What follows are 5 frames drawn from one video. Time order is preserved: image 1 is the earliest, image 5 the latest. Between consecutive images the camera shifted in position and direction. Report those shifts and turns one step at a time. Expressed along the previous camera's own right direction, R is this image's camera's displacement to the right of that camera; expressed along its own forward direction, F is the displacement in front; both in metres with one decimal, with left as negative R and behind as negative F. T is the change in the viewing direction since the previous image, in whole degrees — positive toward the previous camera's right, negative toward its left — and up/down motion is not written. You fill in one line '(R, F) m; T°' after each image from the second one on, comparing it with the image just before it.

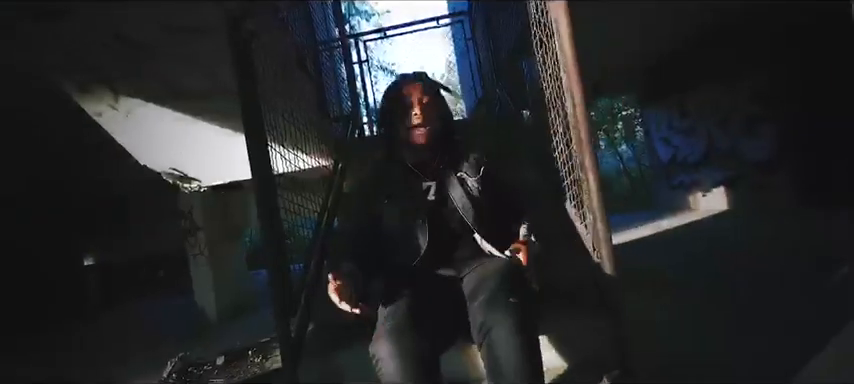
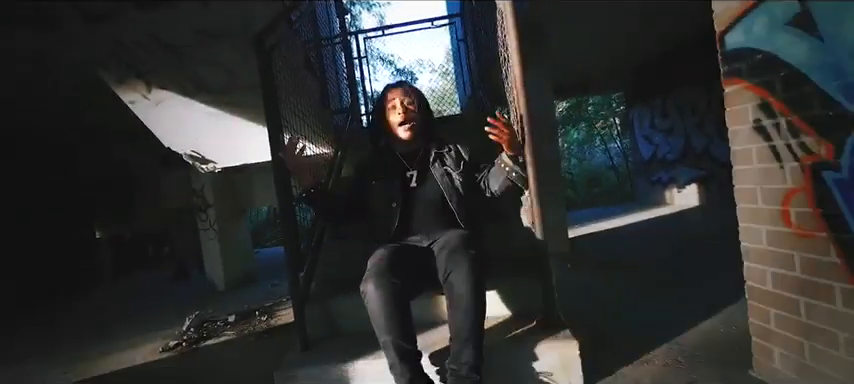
(+0.1, -0.6) m; 0°
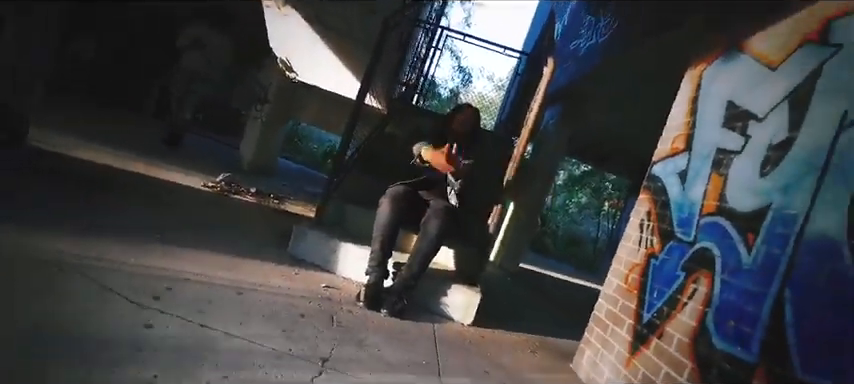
(0.0, -1.2) m; 0°
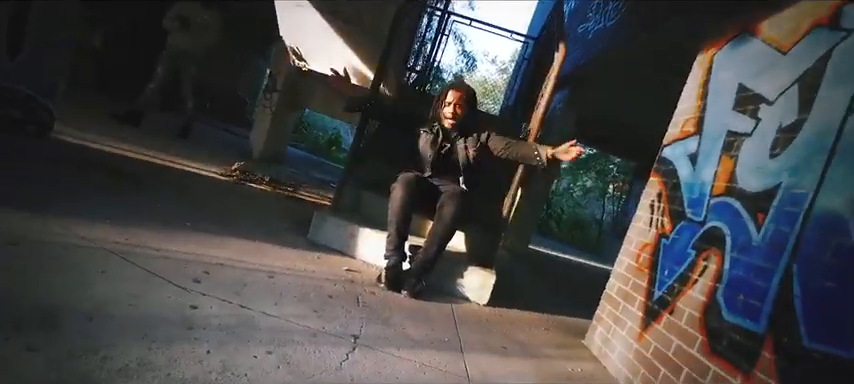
(-0.1, -0.1) m; 0°
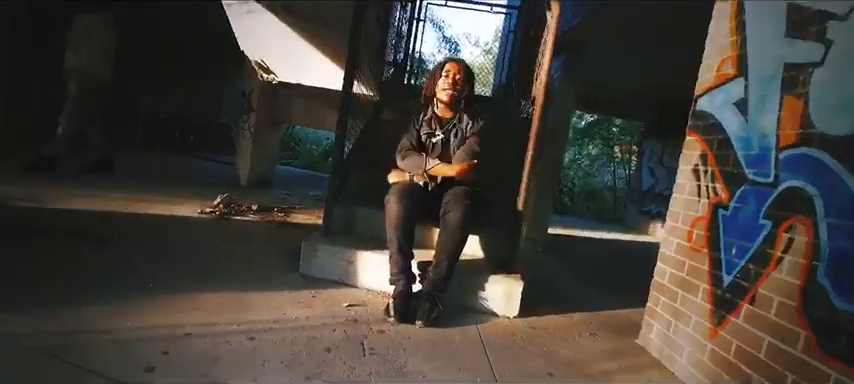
(+0.1, +0.5) m; -1°
